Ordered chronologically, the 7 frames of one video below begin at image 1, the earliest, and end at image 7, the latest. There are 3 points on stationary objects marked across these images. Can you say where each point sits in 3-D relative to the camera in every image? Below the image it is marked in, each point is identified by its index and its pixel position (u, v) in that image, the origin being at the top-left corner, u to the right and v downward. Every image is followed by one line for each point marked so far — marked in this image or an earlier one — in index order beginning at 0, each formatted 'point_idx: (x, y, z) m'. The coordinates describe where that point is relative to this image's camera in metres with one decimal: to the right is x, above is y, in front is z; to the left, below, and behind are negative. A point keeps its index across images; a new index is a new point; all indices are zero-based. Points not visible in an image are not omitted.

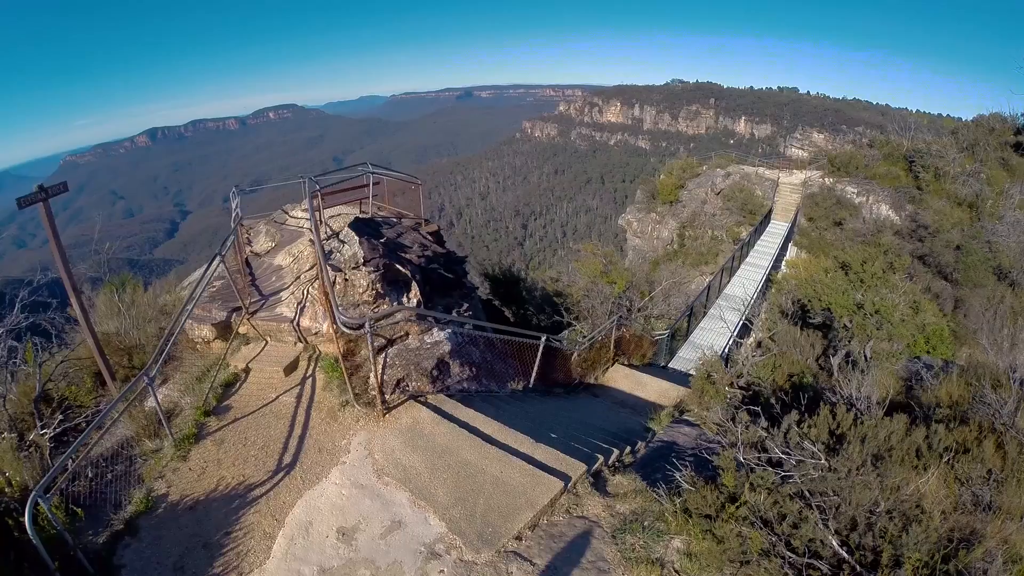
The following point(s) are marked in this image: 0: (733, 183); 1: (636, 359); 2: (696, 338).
0: (+7.8, +3.6, +16.4) m
1: (+1.7, -1.3, +6.8) m
2: (+3.2, -1.0, +8.5) m
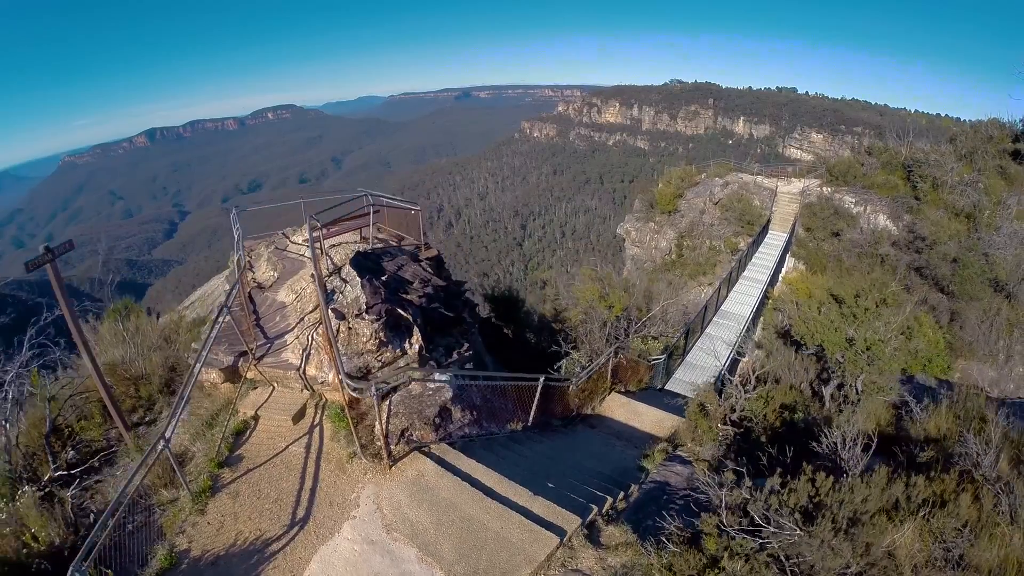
0: (+7.8, +3.3, +16.5) m
1: (+1.7, -1.6, +7.0) m
2: (+3.2, -1.4, +8.6) m
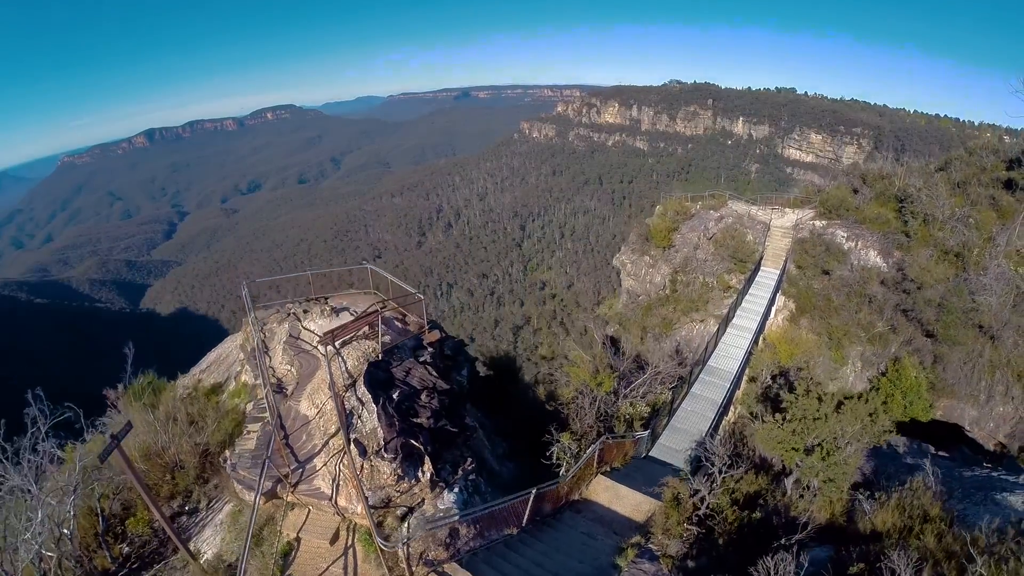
0: (+7.8, +2.1, +17.1) m
1: (+1.7, -2.8, +7.5) m
2: (+3.2, -2.6, +9.1) m
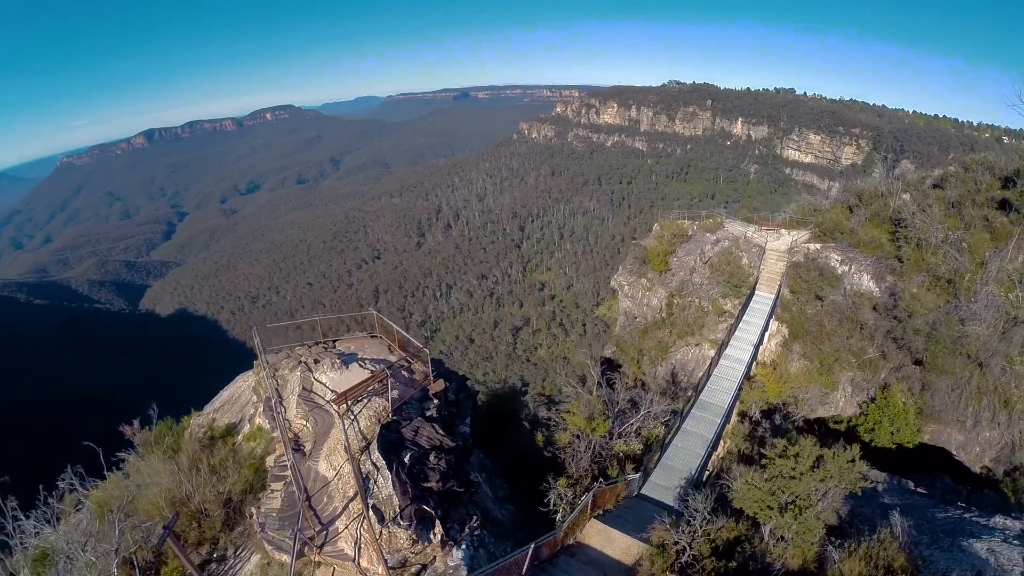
0: (+7.8, +1.3, +17.5) m
1: (+1.7, -3.6, +7.9) m
2: (+3.2, -3.4, +9.5) m
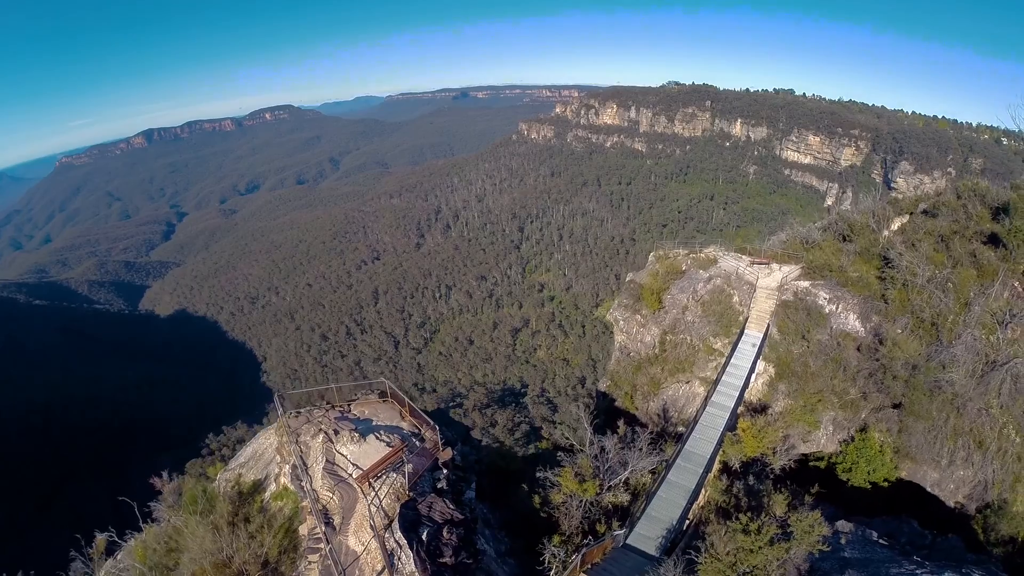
0: (+7.7, -0.1, +18.2) m
1: (+1.7, -5.0, +8.6) m
2: (+3.2, -4.8, +10.3) m
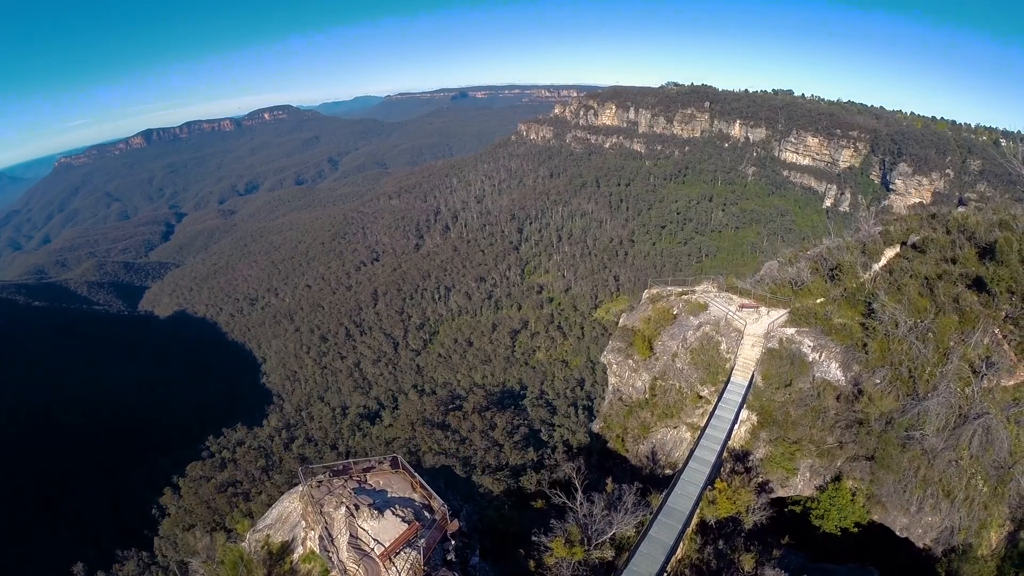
0: (+7.7, -2.0, +19.2) m
1: (+1.6, -6.9, +9.6) m
2: (+3.1, -6.7, +11.2) m
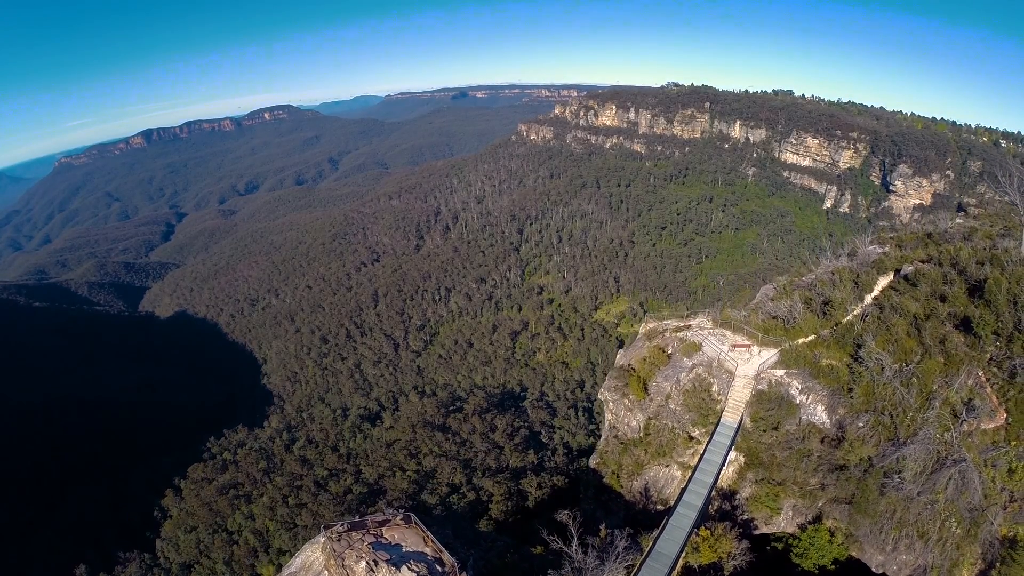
0: (+7.7, -3.8, +20.1) m
1: (+1.6, -8.7, +10.5) m
2: (+3.1, -8.5, +12.2) m
